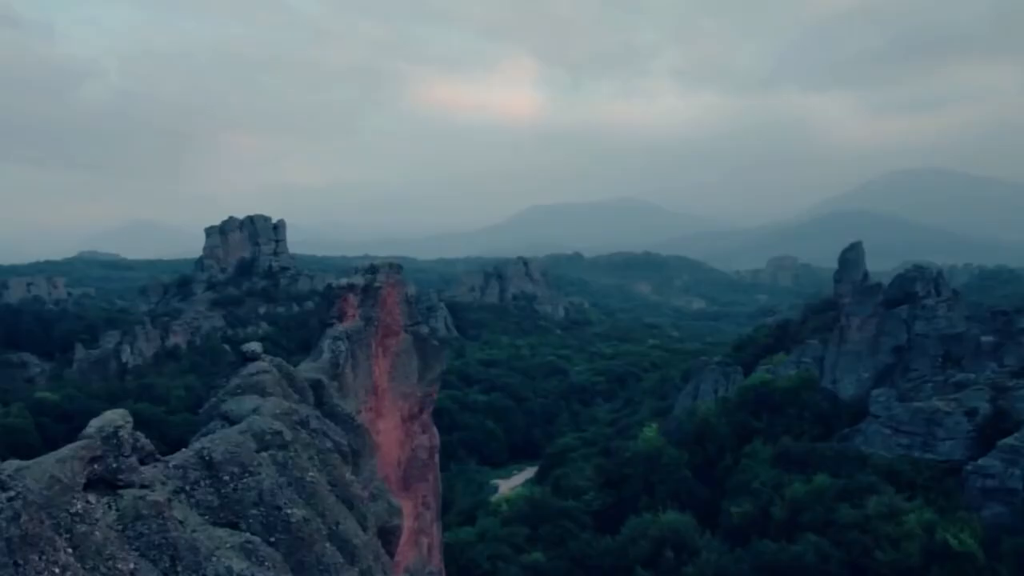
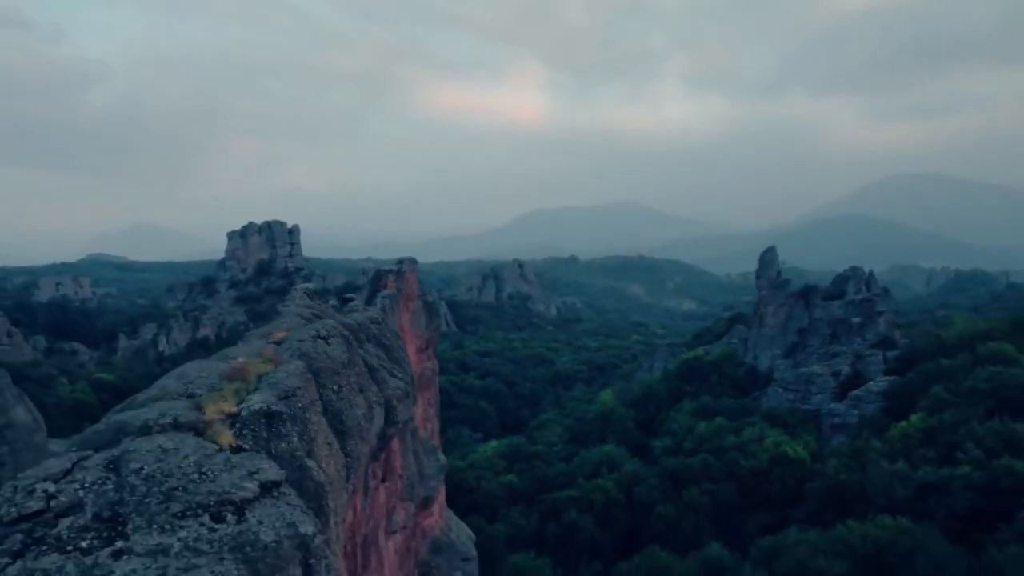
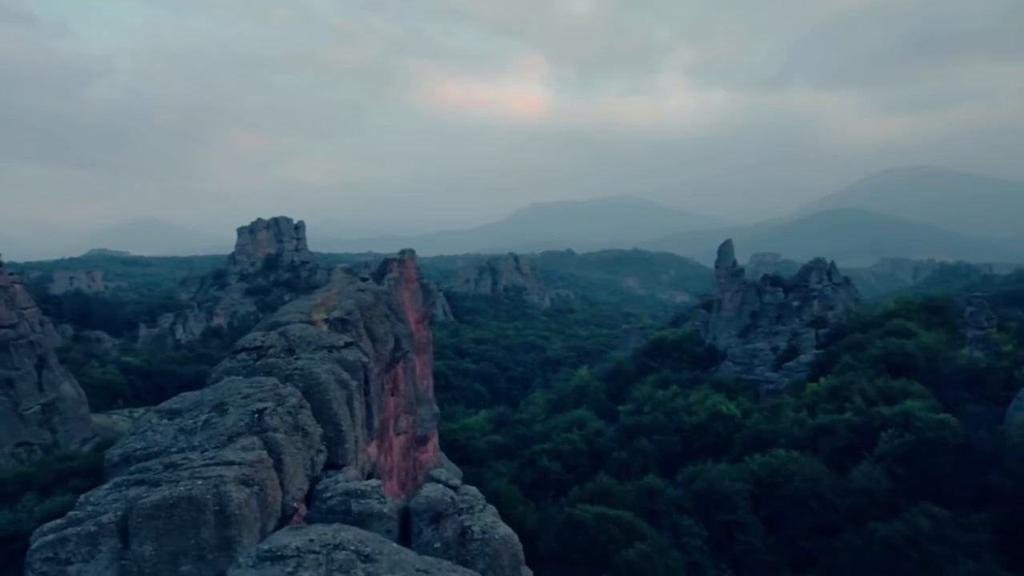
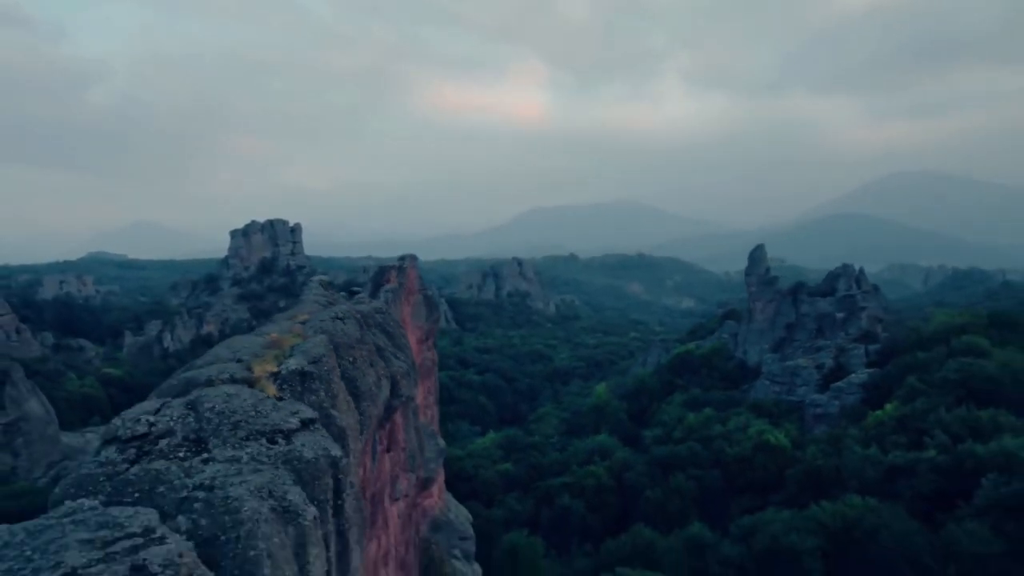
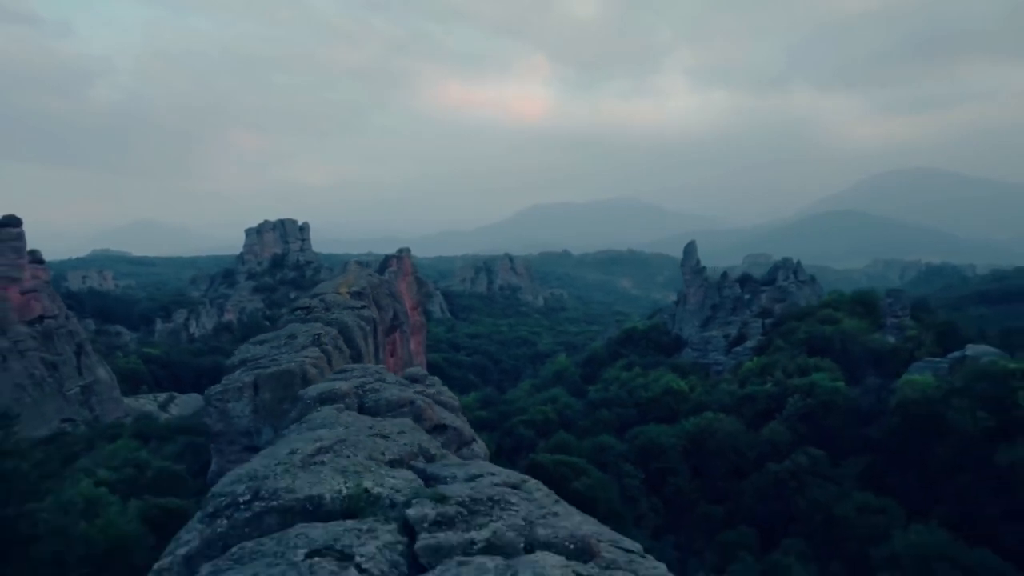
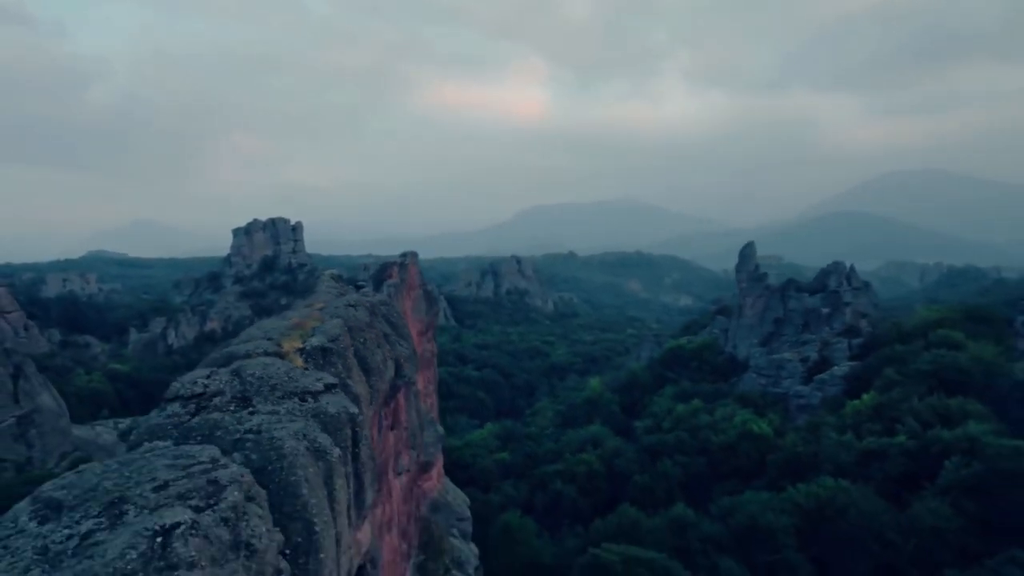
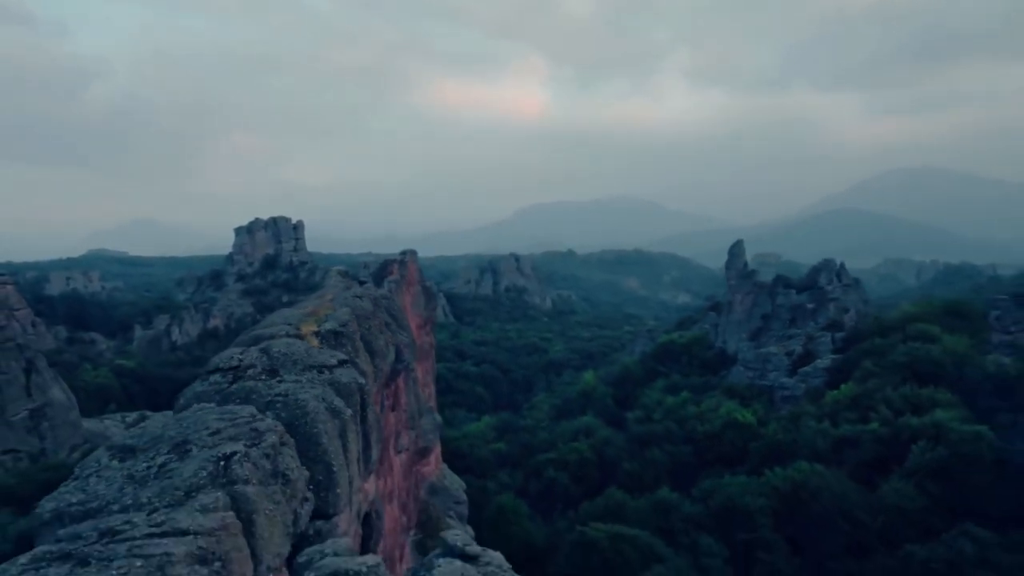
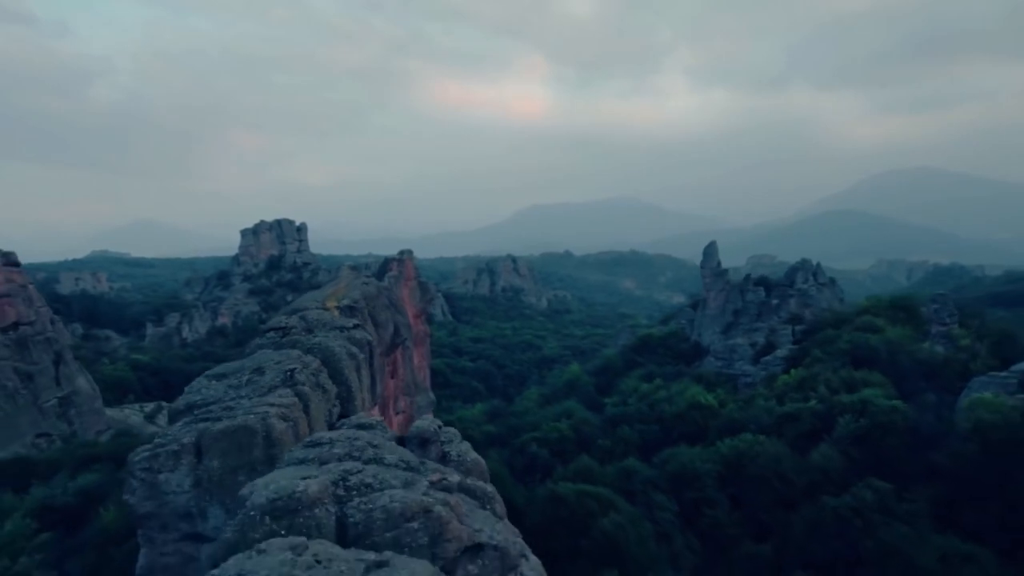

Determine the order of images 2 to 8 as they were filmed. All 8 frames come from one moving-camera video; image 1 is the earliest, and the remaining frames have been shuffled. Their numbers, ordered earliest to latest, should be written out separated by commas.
2, 4, 6, 7, 3, 8, 5
